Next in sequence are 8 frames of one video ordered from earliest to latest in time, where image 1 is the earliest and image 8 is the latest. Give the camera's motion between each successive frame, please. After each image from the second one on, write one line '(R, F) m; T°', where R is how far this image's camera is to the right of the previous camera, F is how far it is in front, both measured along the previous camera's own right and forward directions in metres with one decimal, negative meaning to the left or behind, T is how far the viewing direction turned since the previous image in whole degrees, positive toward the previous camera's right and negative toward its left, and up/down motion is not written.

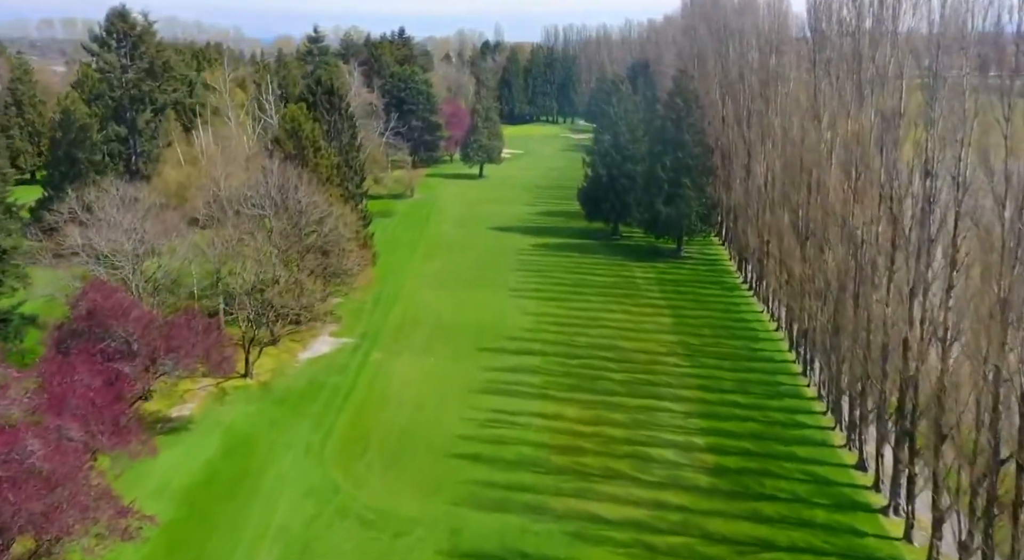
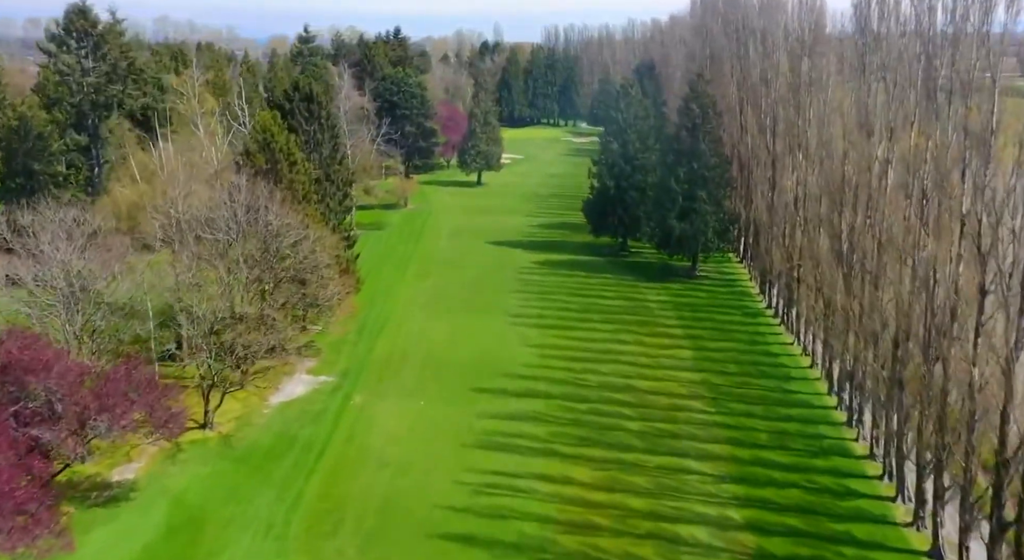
(0.0, +5.0) m; 0°
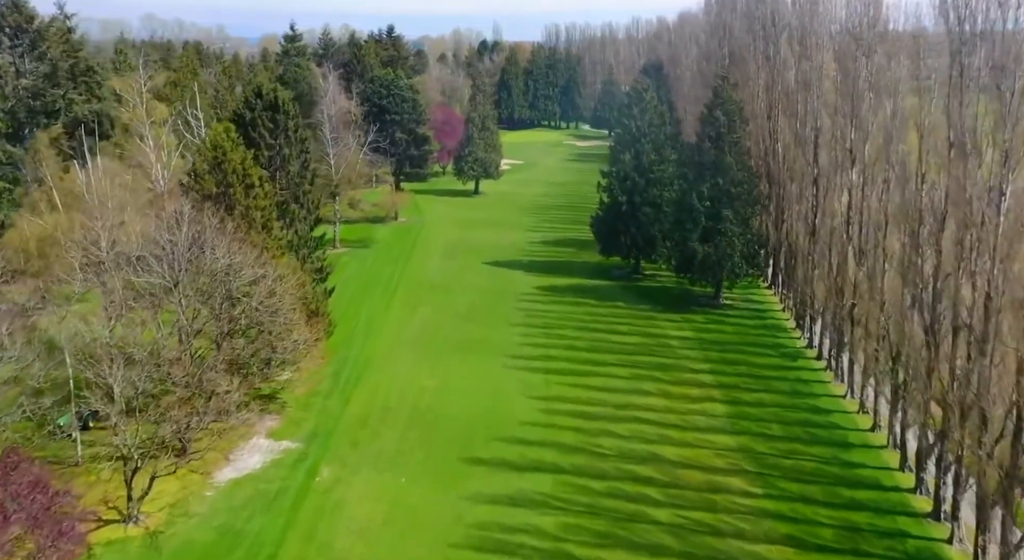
(0.0, +6.5) m; 0°
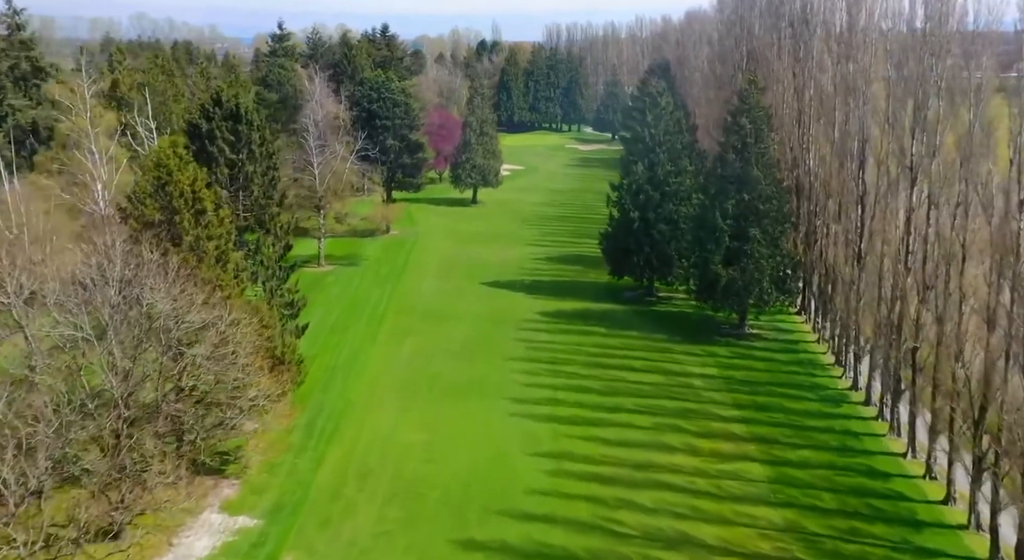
(0.0, +5.3) m; 0°
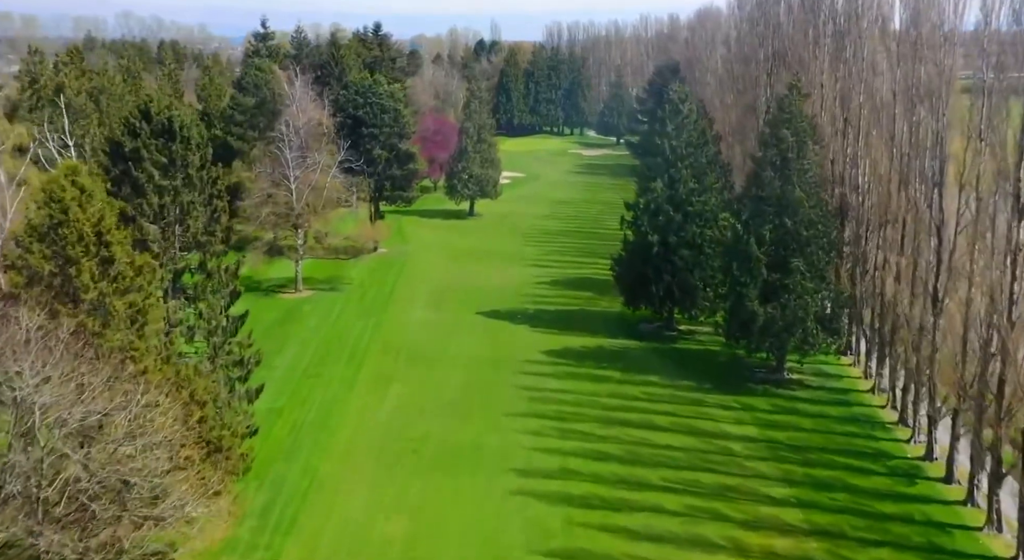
(-0.1, +6.3) m; 0°
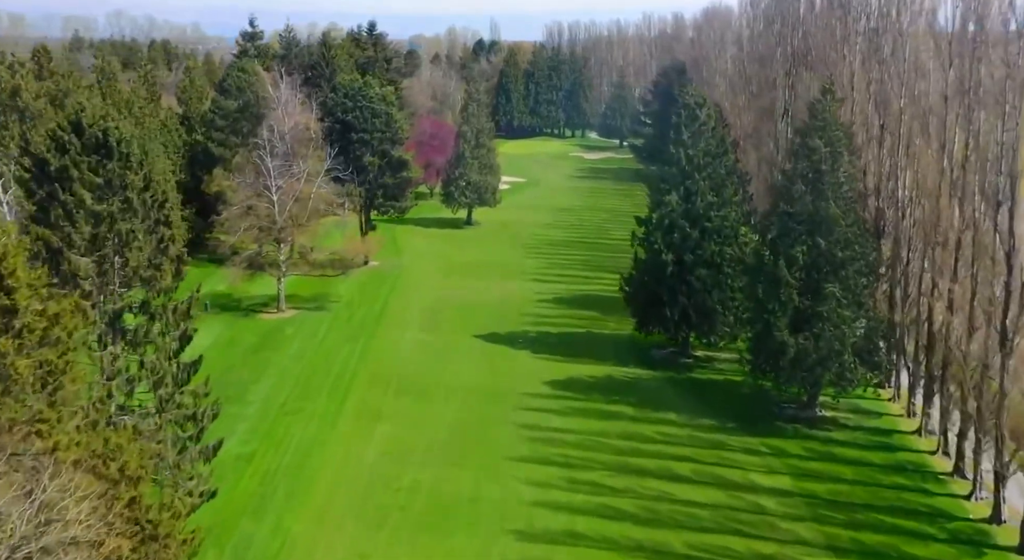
(0.0, +4.0) m; 0°
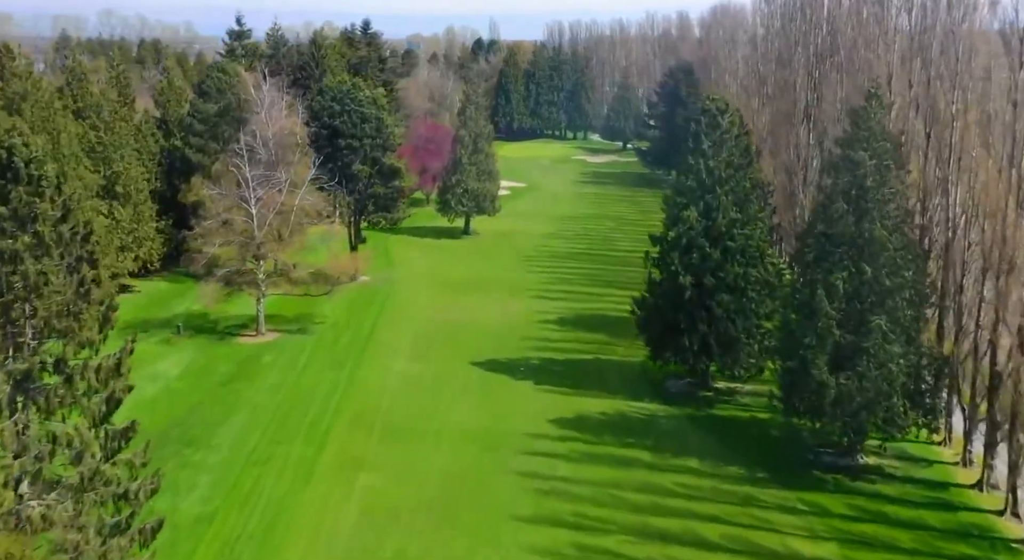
(0.0, +4.1) m; 0°
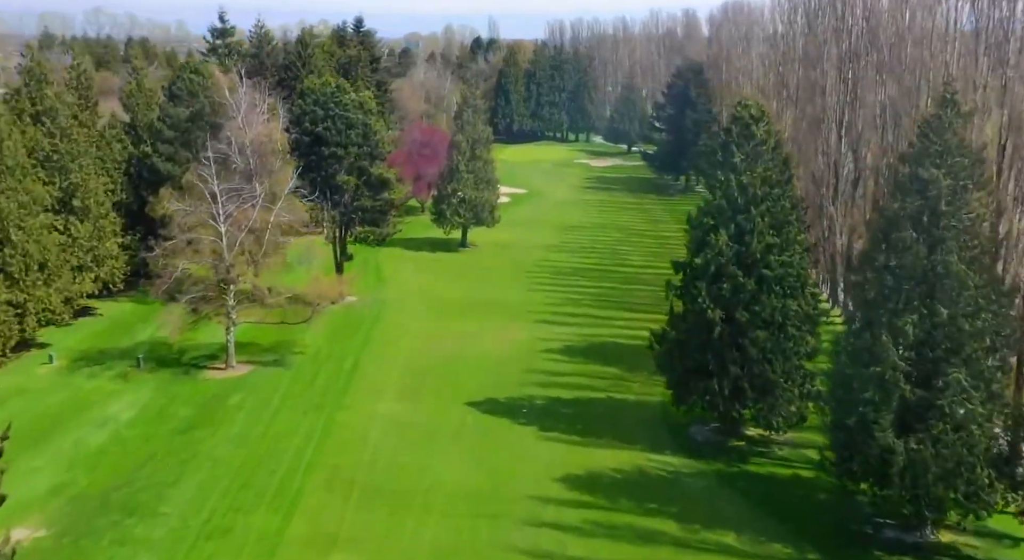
(0.0, +4.9) m; 0°
